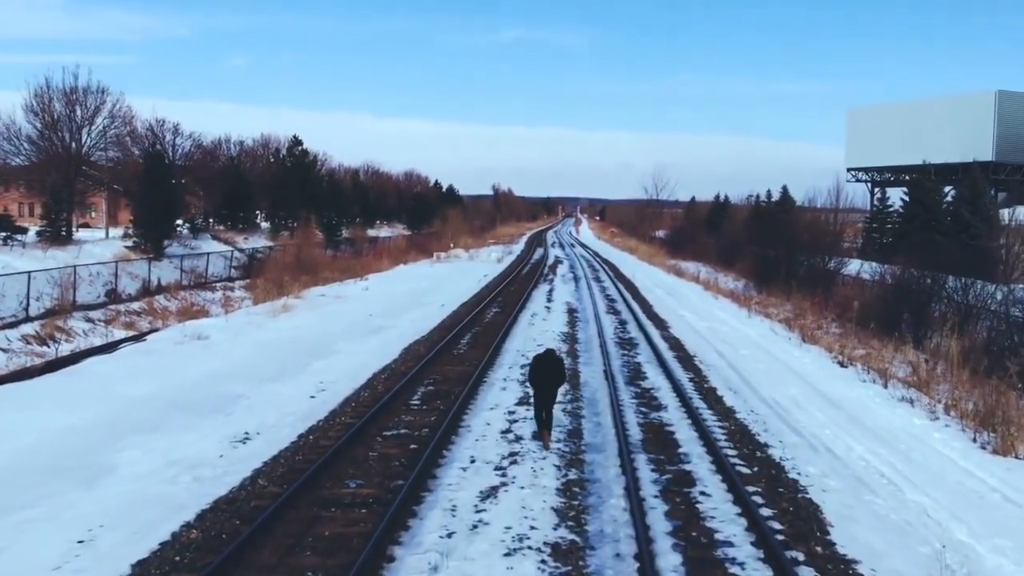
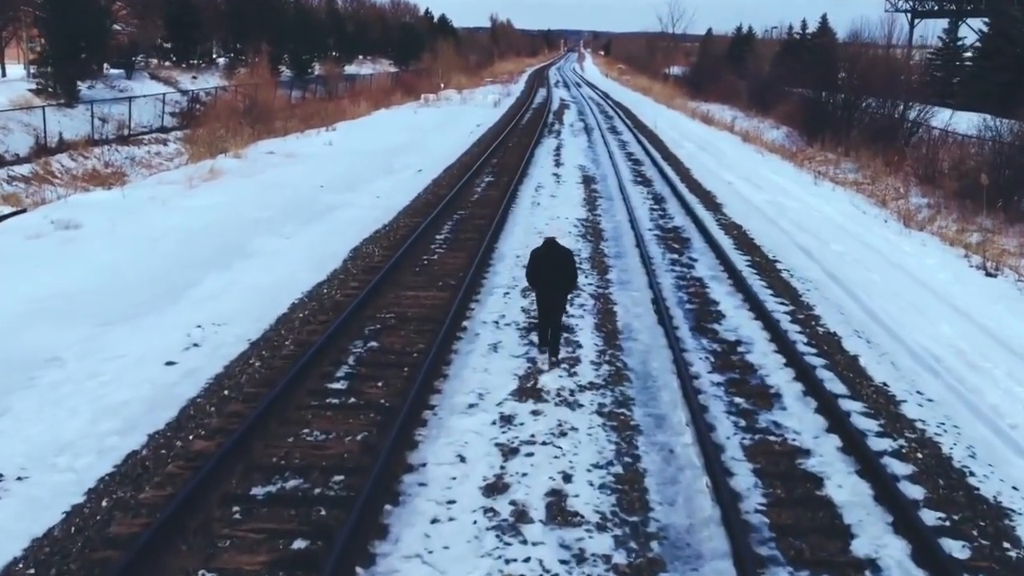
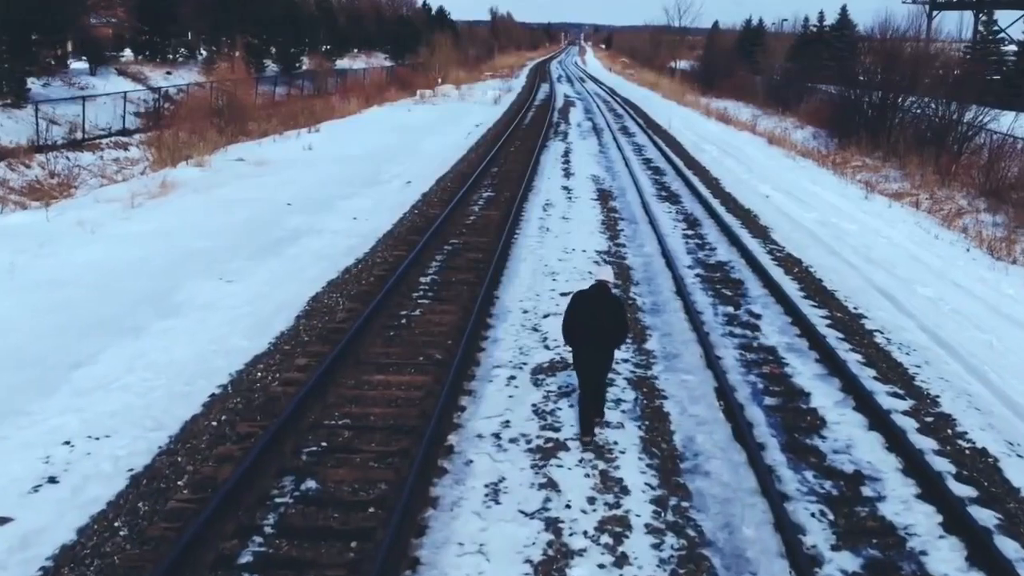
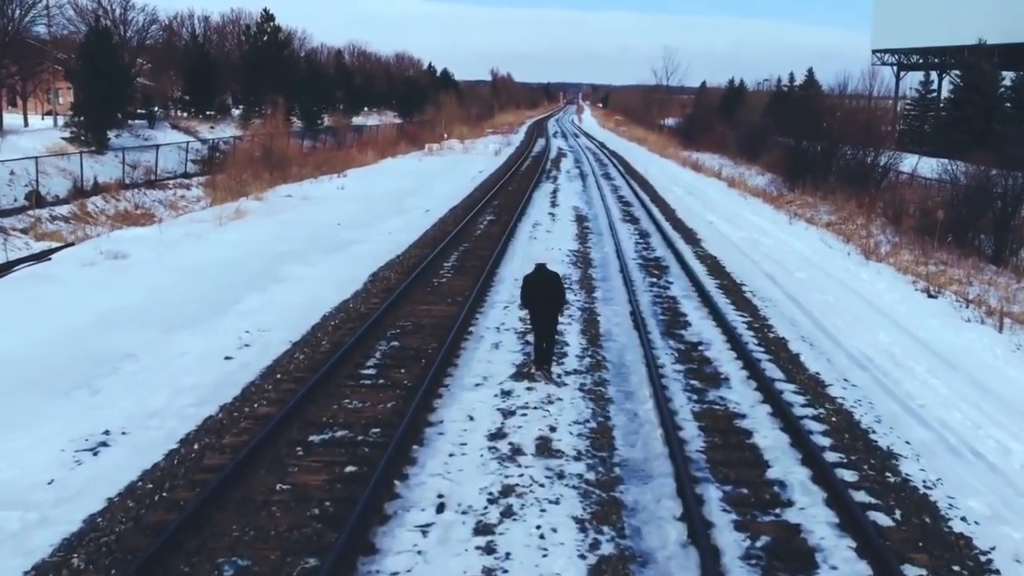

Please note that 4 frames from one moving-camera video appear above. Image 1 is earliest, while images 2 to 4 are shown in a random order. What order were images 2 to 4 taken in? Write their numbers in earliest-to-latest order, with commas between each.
4, 2, 3
